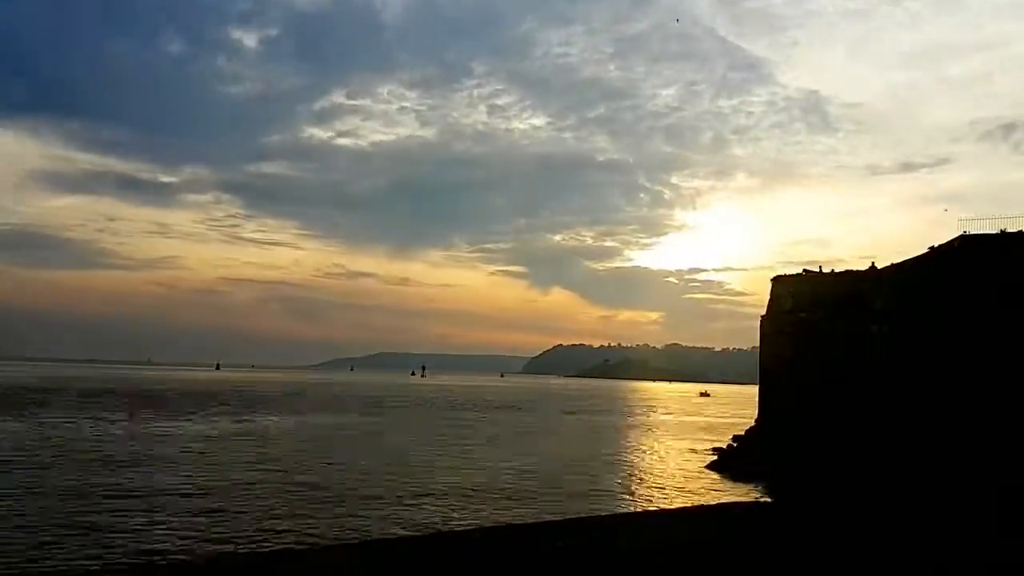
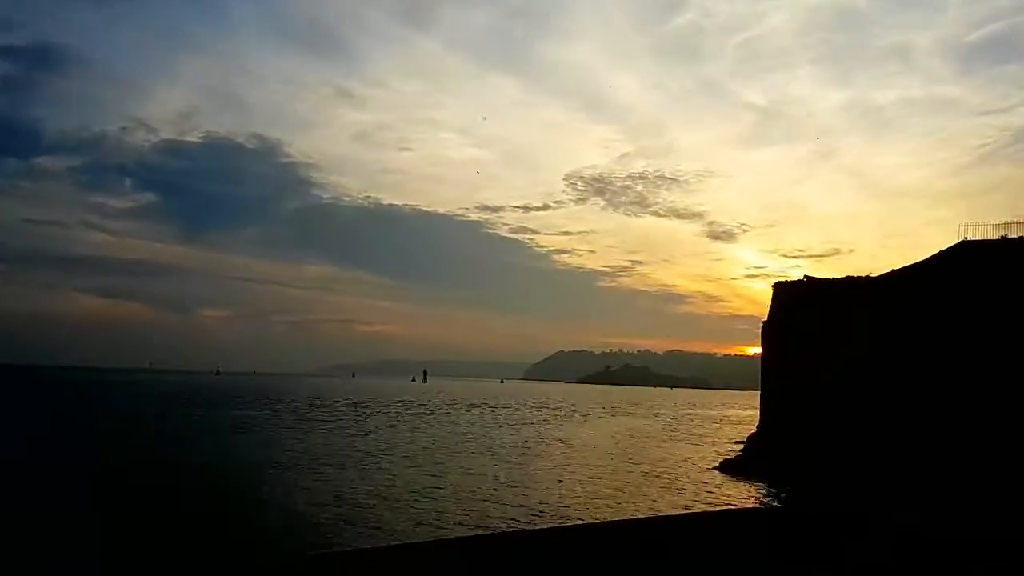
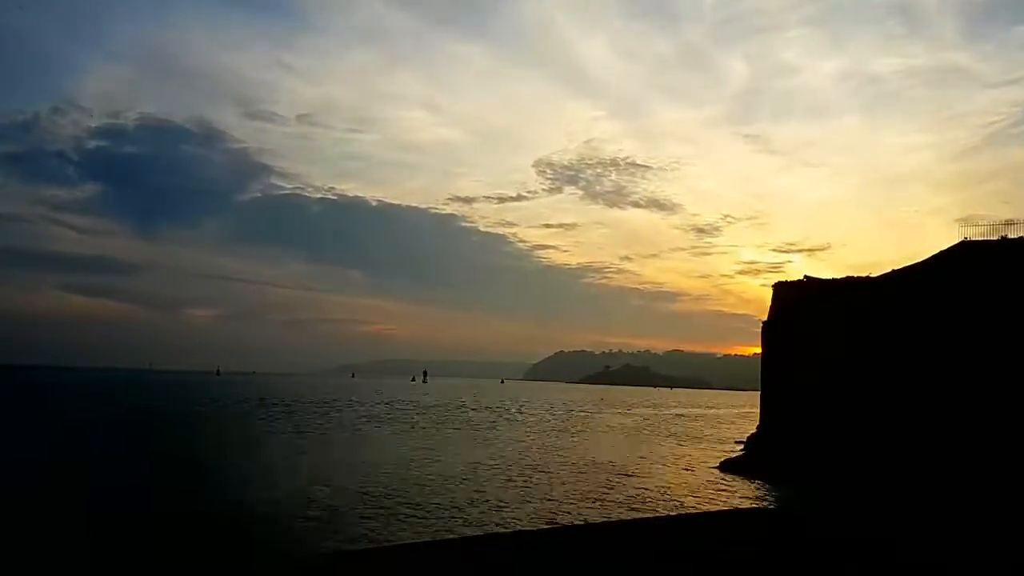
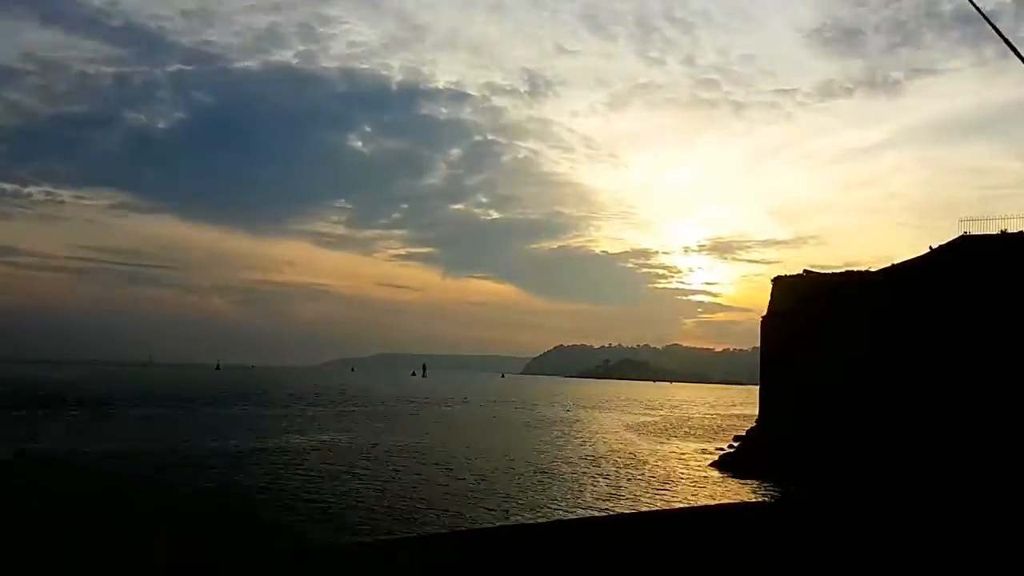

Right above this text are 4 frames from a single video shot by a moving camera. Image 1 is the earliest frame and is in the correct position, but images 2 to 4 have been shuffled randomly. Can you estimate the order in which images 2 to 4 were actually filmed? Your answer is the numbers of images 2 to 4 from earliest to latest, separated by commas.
4, 2, 3
